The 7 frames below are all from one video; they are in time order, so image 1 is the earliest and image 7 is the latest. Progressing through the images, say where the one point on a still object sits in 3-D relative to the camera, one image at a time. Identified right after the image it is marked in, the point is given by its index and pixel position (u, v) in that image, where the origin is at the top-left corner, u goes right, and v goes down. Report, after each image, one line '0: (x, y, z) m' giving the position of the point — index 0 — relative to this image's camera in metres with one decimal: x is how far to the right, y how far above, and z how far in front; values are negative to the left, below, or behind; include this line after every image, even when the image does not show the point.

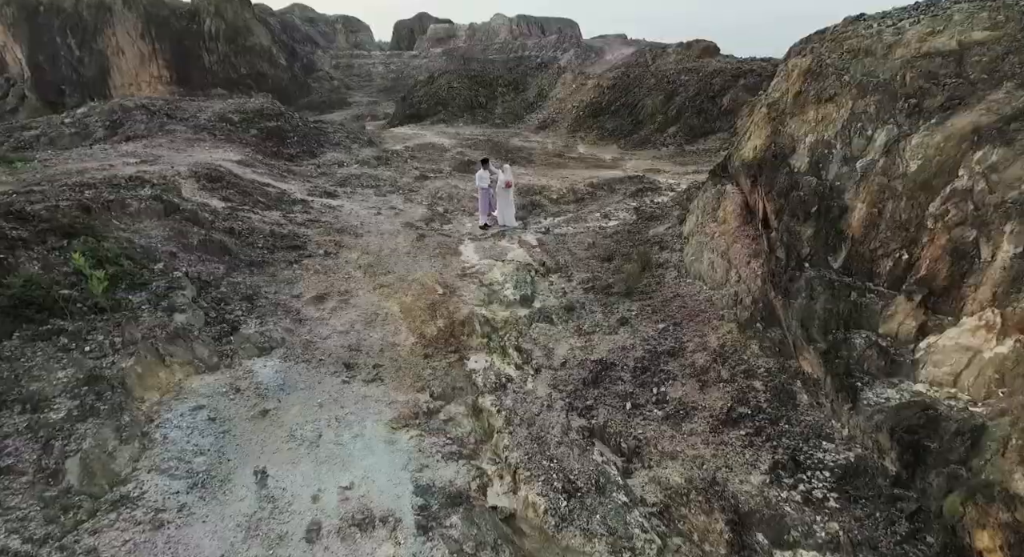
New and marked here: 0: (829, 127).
0: (+3.1, +1.5, +5.0) m
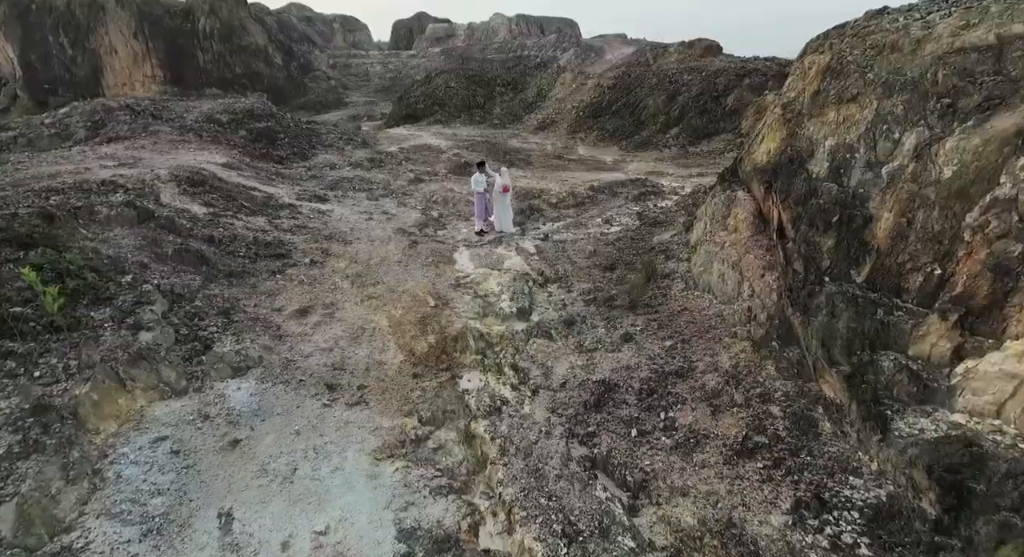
0: (+3.1, +1.4, +4.6) m
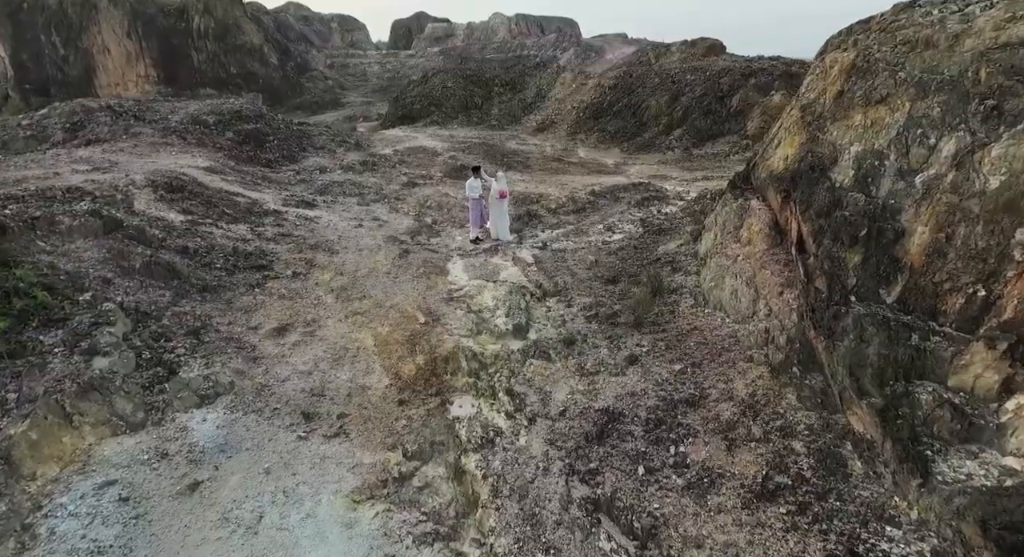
0: (+3.0, +1.2, +4.2) m
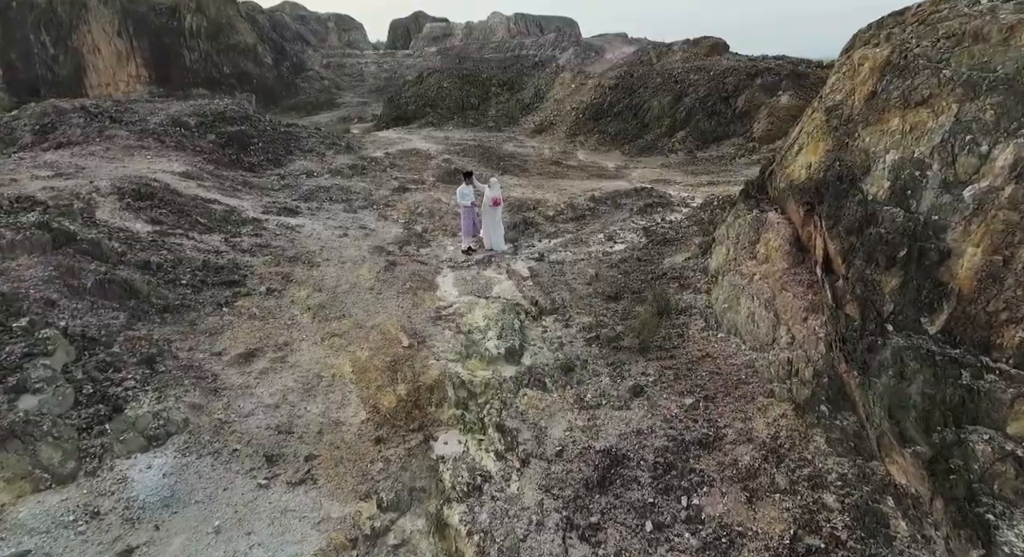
0: (+3.0, +1.0, +3.7) m
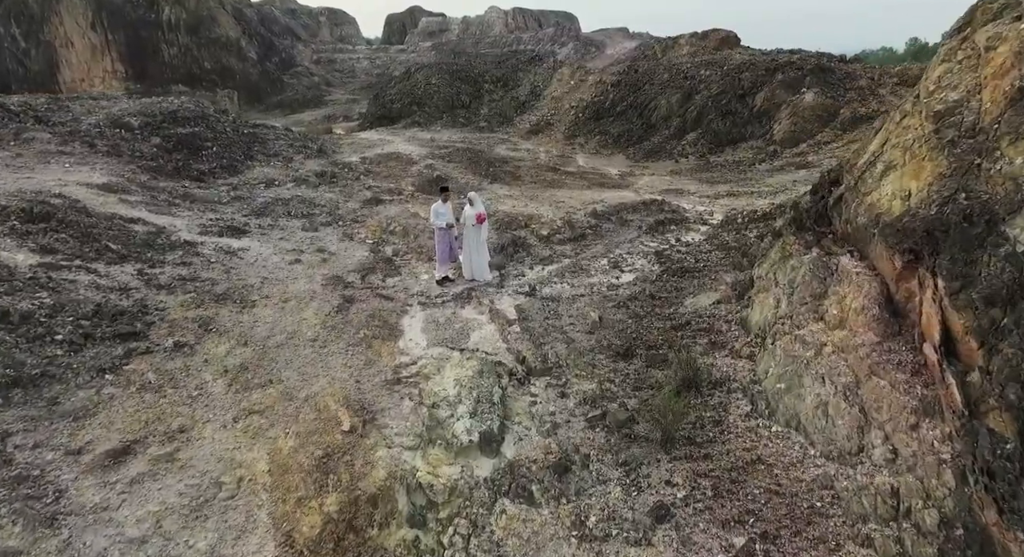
0: (+2.8, +0.5, +2.3) m
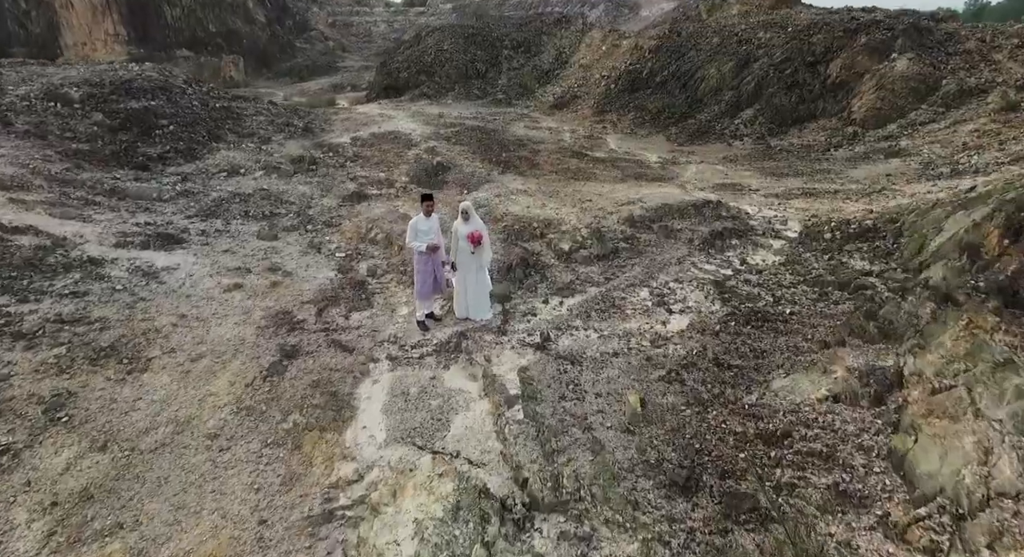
0: (+2.7, -0.1, +0.5) m
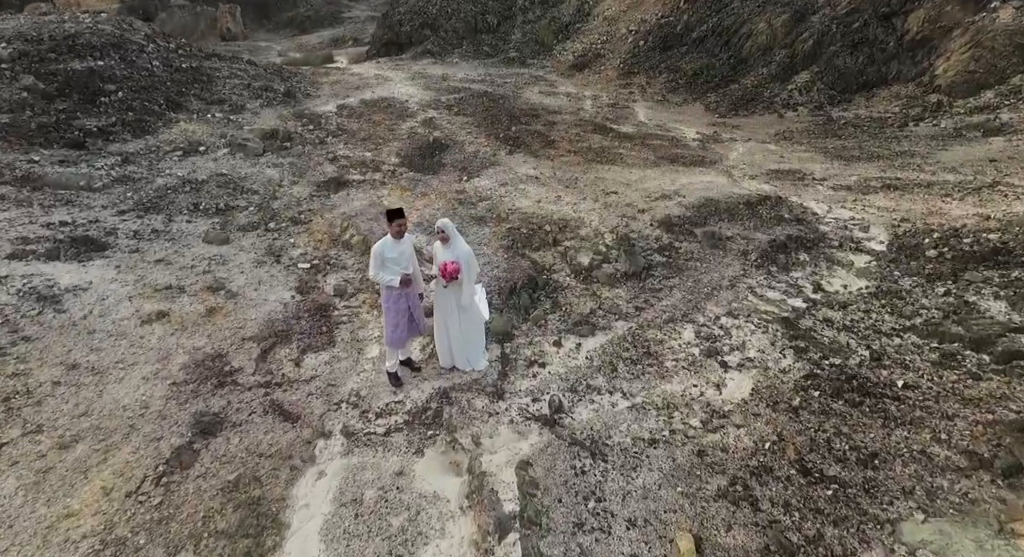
0: (+2.6, -0.8, -0.8) m
